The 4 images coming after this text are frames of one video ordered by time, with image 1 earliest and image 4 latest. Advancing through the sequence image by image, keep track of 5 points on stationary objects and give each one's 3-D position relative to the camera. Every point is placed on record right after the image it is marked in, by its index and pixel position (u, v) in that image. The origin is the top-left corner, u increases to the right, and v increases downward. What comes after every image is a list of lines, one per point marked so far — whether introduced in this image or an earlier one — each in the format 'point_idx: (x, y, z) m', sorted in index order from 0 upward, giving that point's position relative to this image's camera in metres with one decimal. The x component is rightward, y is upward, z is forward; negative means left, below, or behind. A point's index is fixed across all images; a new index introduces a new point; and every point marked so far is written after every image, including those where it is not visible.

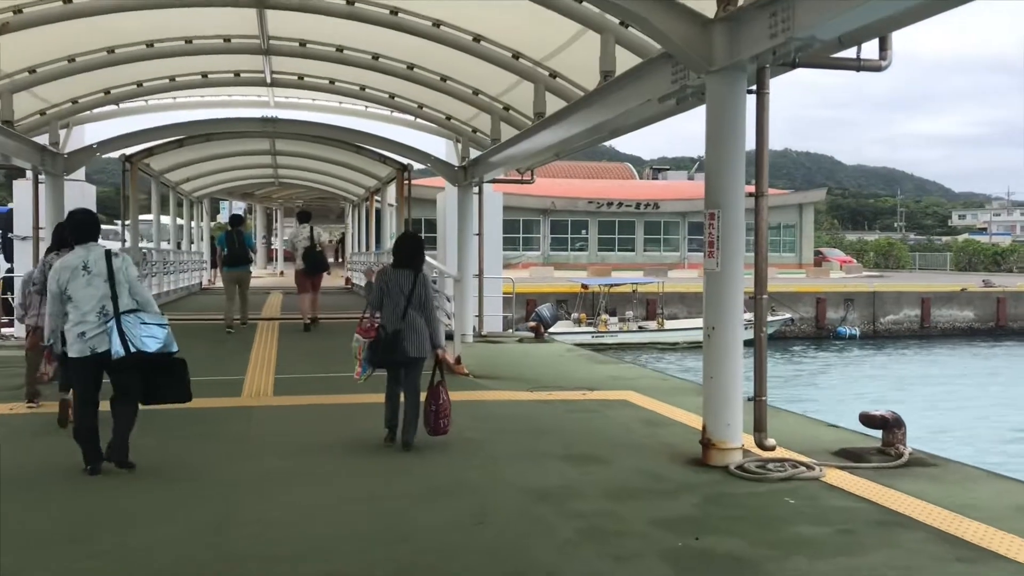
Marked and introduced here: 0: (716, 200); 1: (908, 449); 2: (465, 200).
0: (+1.2, +0.5, +5.2) m
1: (+2.3, -1.0, +5.3) m
2: (-0.7, +1.3, +13.2) m
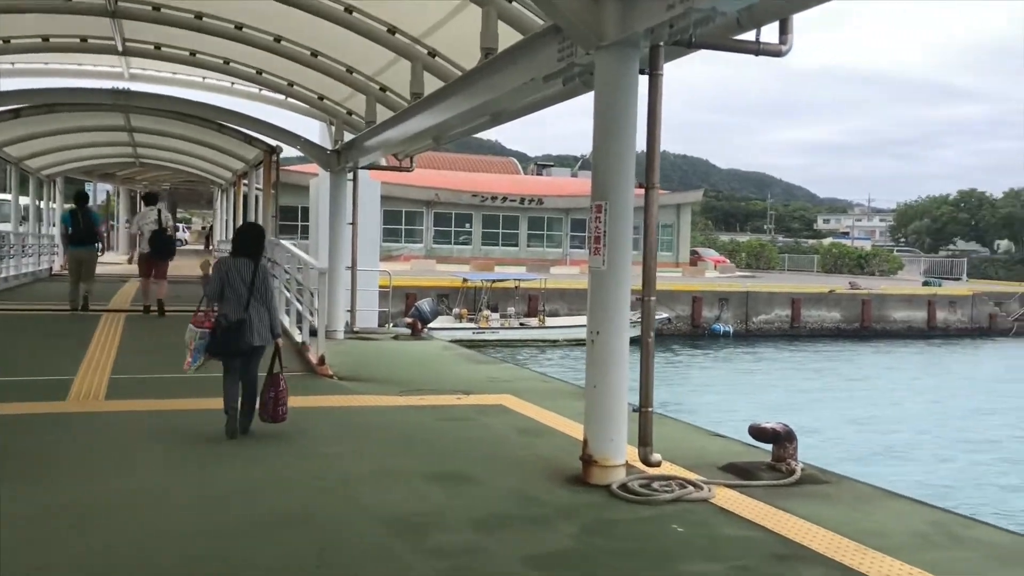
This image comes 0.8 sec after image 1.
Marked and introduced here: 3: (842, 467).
0: (+0.5, +0.5, +4.7) m
1: (+1.6, -1.0, +5.0) m
2: (-2.4, +1.4, +12.3) m
3: (+4.5, -2.3, +12.2) m
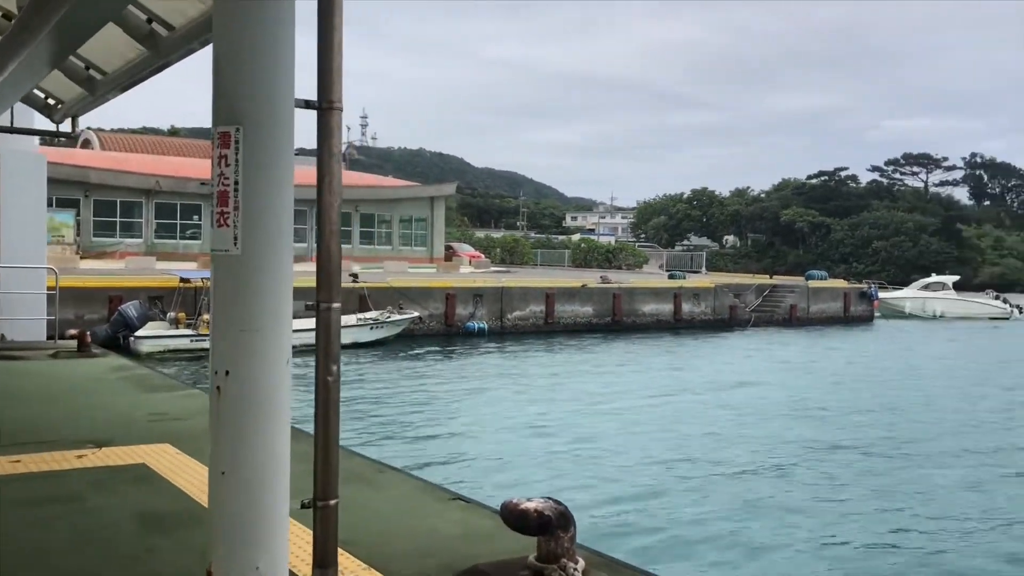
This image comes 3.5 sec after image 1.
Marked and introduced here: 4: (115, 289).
0: (-0.8, +0.5, +2.6) m
1: (+0.2, -1.0, +3.1) m
2: (-5.6, +1.4, +9.2) m
3: (+1.2, -2.2, +10.9) m
4: (-8.7, 0.0, +19.9) m
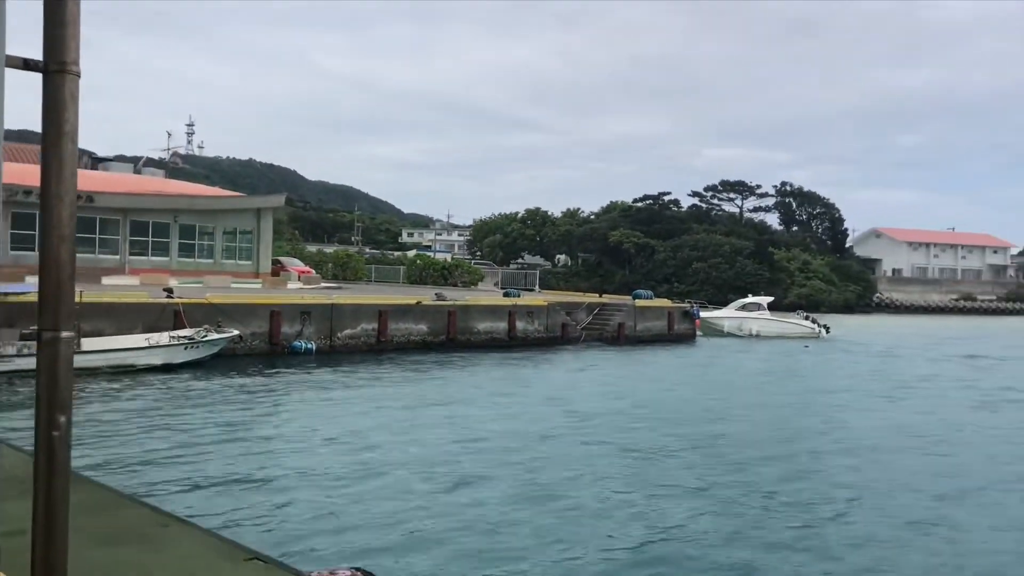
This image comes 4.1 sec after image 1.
0: (-1.2, +0.5, +1.9) m
1: (-0.3, -1.0, +2.6) m
2: (-7.1, +1.3, +7.5) m
3: (-0.8, -2.4, +10.3) m
4: (-12.2, -0.3, +17.5) m
